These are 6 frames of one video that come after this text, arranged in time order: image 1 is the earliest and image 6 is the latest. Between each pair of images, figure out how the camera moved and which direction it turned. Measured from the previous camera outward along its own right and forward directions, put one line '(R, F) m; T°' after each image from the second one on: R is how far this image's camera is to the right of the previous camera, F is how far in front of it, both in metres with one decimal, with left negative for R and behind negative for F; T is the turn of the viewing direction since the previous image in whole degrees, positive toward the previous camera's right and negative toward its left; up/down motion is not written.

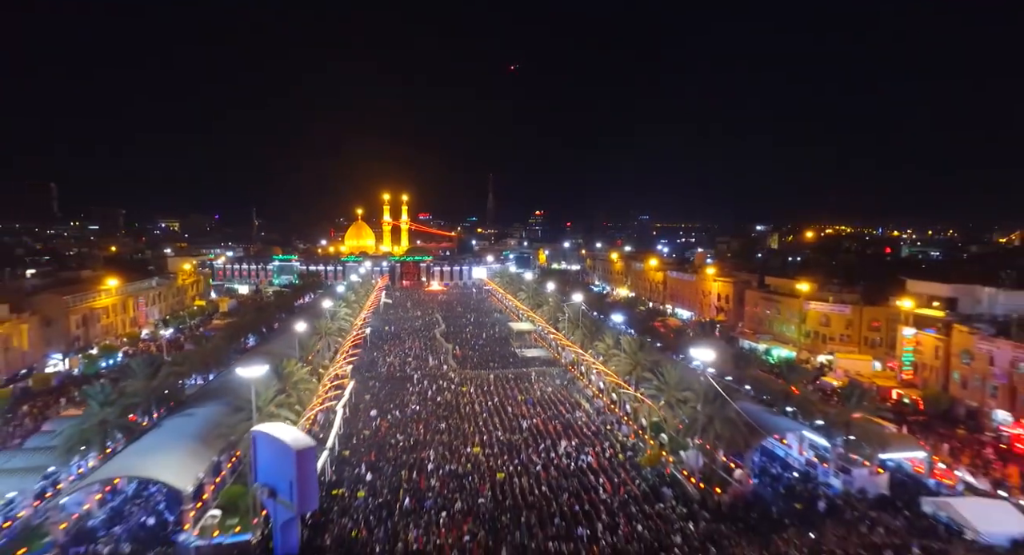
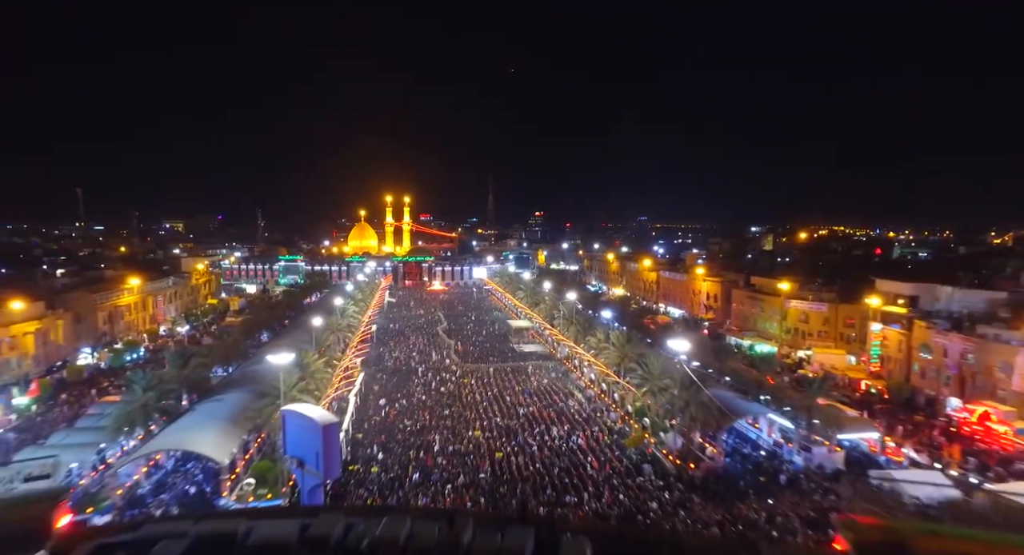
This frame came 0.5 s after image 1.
(0.0, -0.8) m; 0°
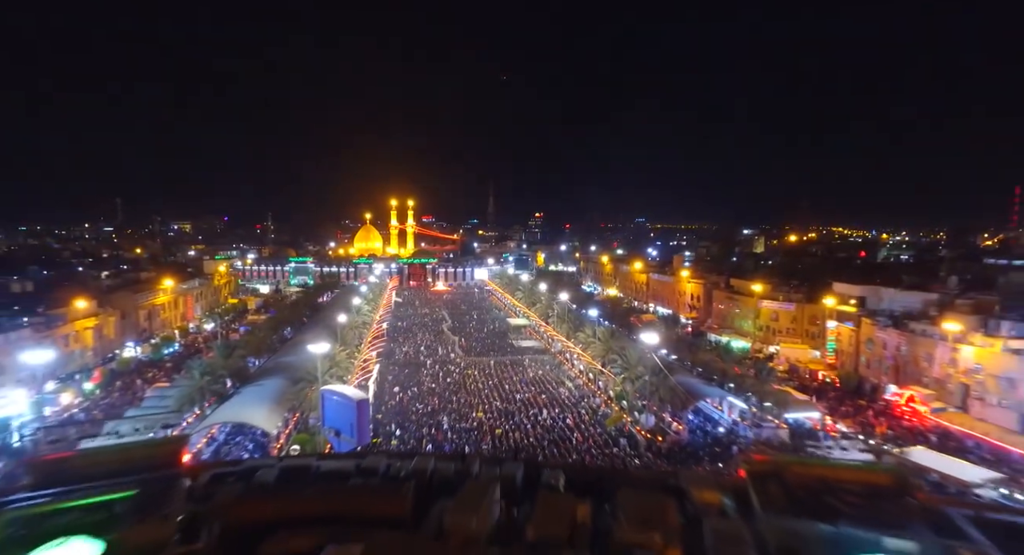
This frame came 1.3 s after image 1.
(0.0, -1.4) m; 0°
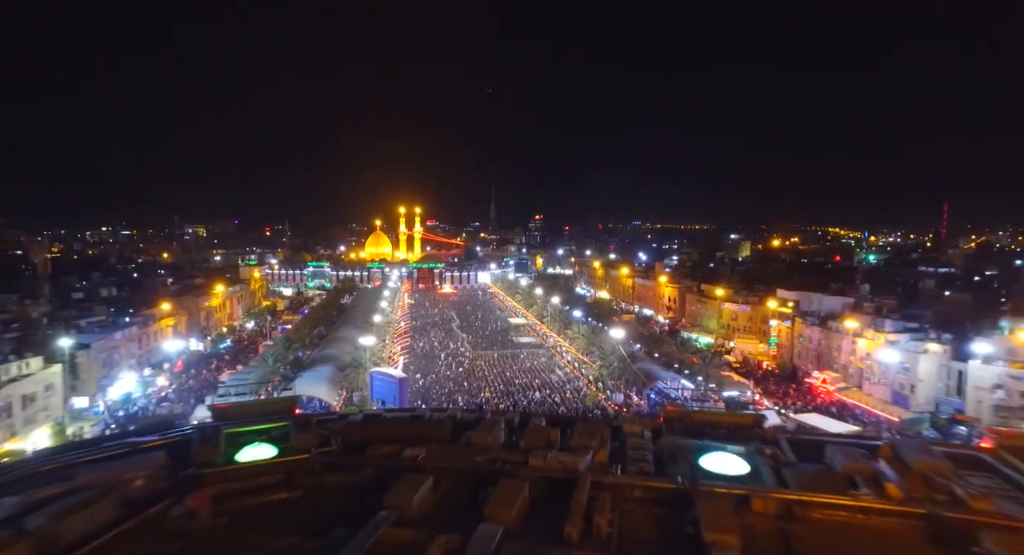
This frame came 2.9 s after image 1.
(0.0, -2.7) m; 0°
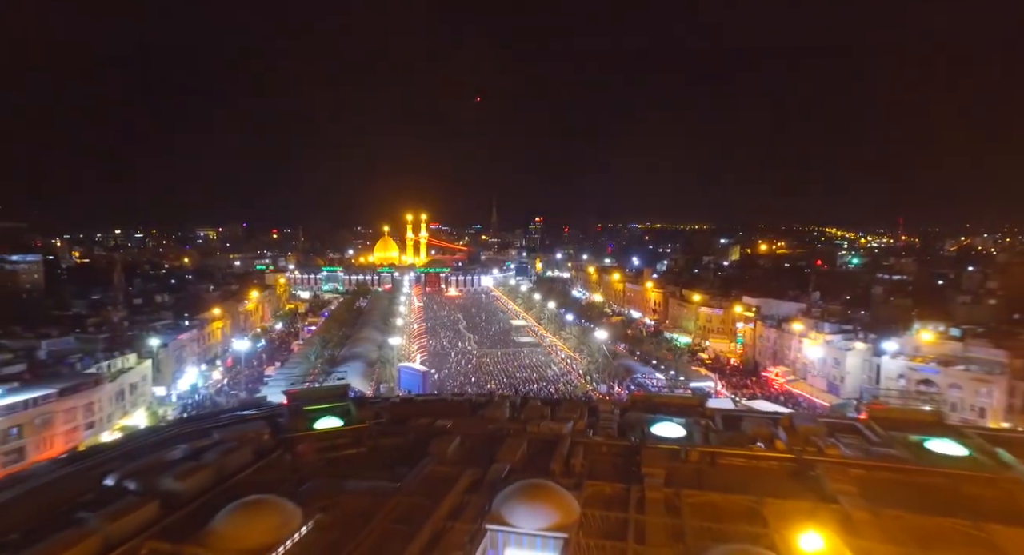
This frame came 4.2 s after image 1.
(0.0, -2.3) m; 0°
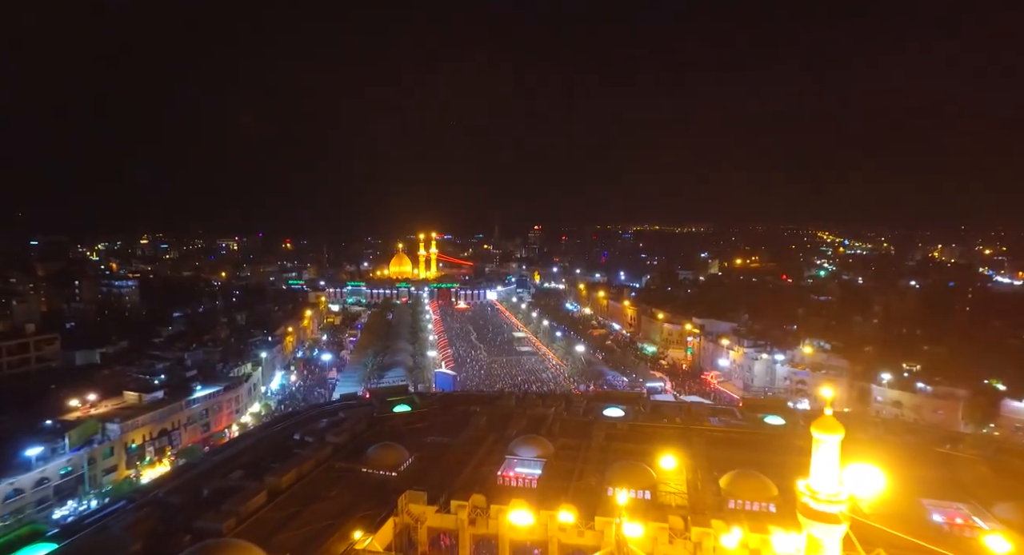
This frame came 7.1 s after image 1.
(-0.1, -5.0) m; 0°
